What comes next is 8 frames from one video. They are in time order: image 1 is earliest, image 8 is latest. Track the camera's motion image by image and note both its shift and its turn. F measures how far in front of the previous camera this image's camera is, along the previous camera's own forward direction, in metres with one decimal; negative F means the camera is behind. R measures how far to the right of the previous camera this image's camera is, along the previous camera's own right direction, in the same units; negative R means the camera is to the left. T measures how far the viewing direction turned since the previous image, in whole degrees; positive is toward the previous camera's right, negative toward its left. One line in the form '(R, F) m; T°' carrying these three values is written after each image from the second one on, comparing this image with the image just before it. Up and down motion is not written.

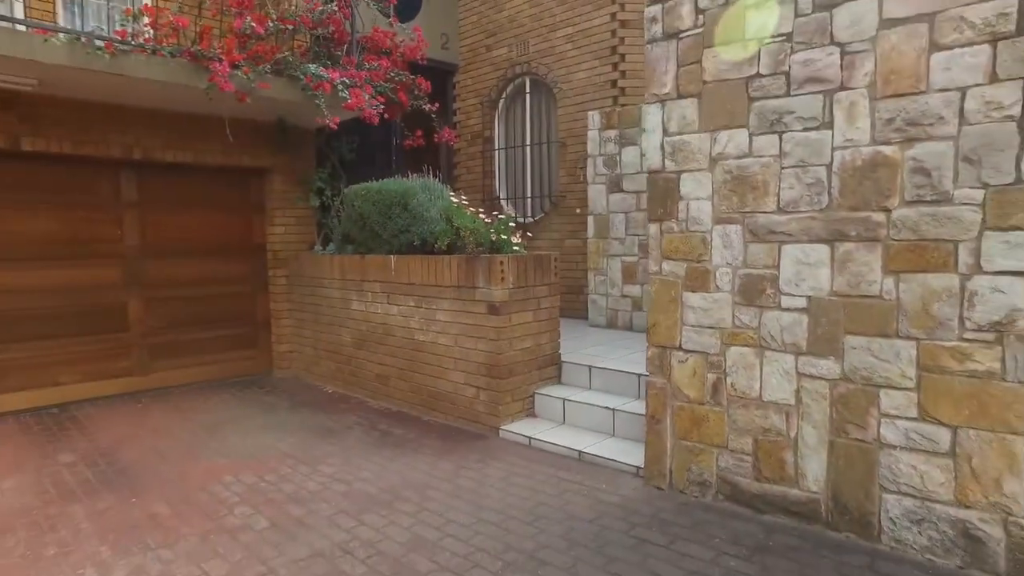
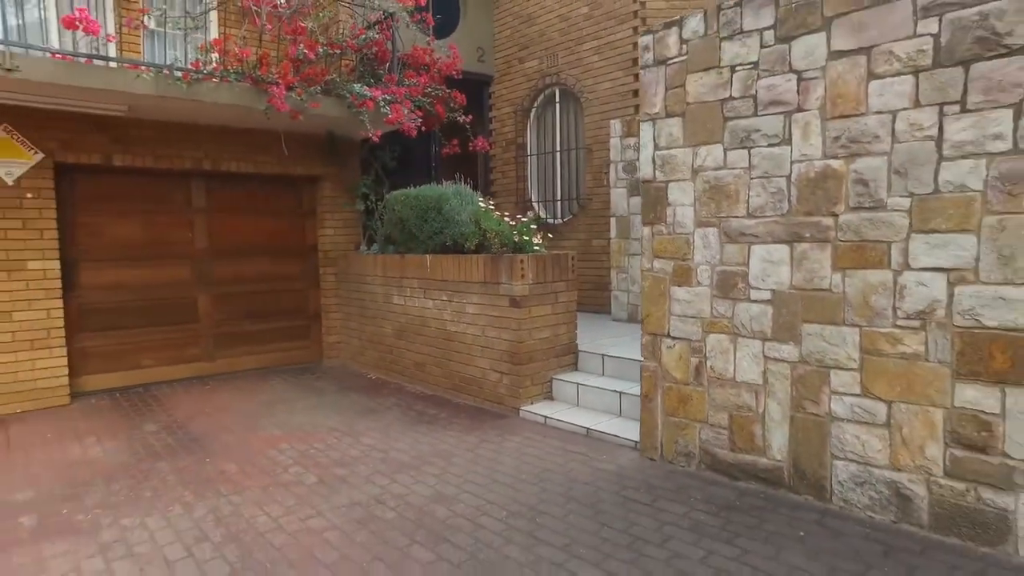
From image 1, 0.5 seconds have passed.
(+0.3, -0.6) m; -4°
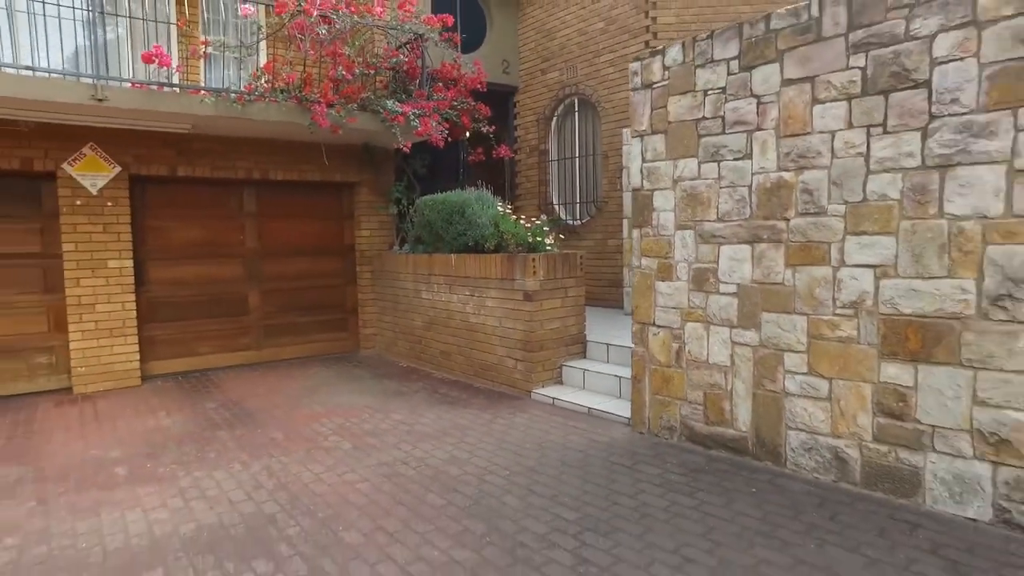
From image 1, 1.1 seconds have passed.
(+0.2, -0.7) m; -3°
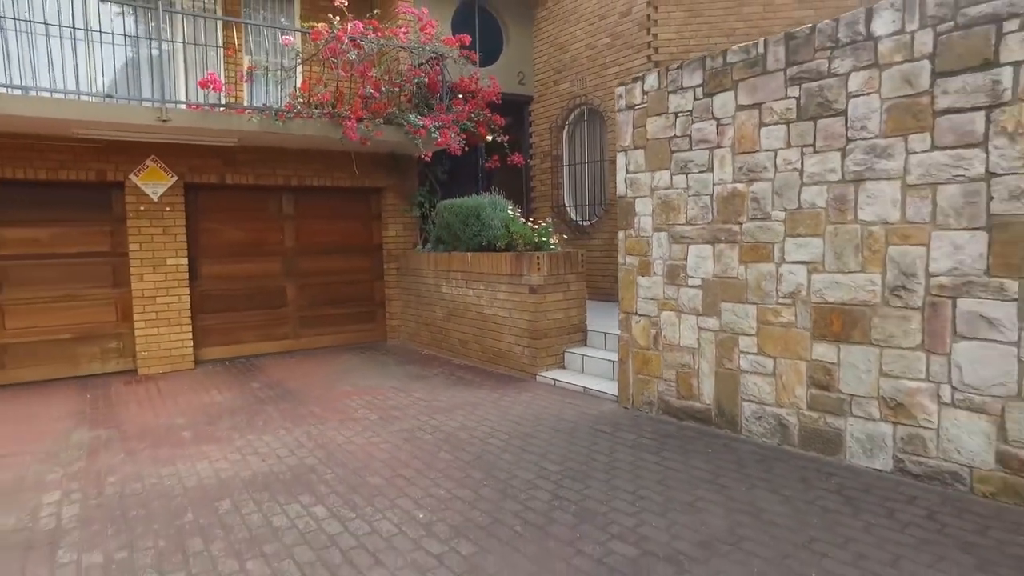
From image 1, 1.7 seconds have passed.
(+0.2, -0.8) m; -2°
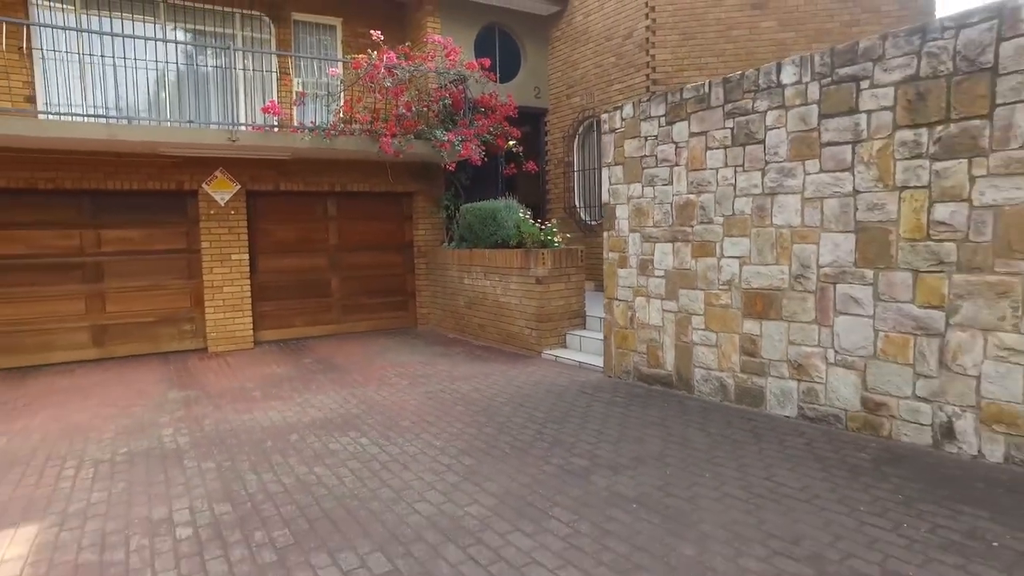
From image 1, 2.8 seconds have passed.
(+0.3, -1.3) m; -3°
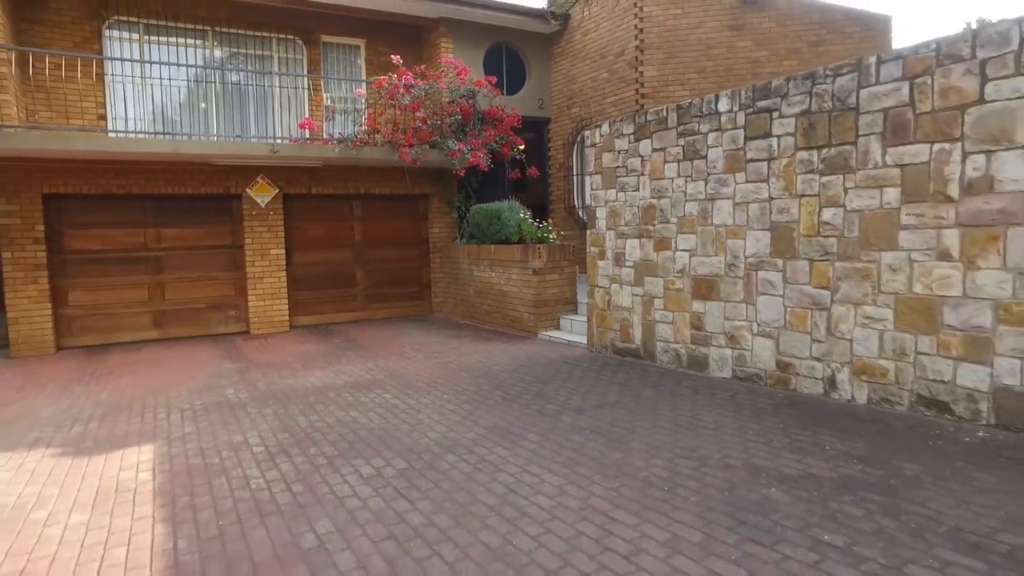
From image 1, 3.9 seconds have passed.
(+0.2, -1.3) m; -2°
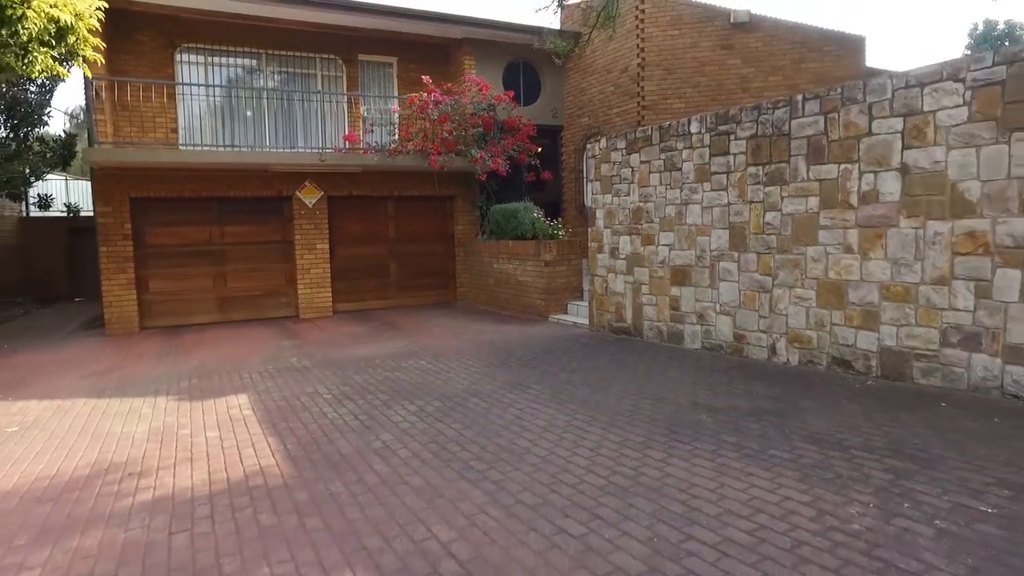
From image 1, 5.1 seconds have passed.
(+0.1, -1.5) m; -2°
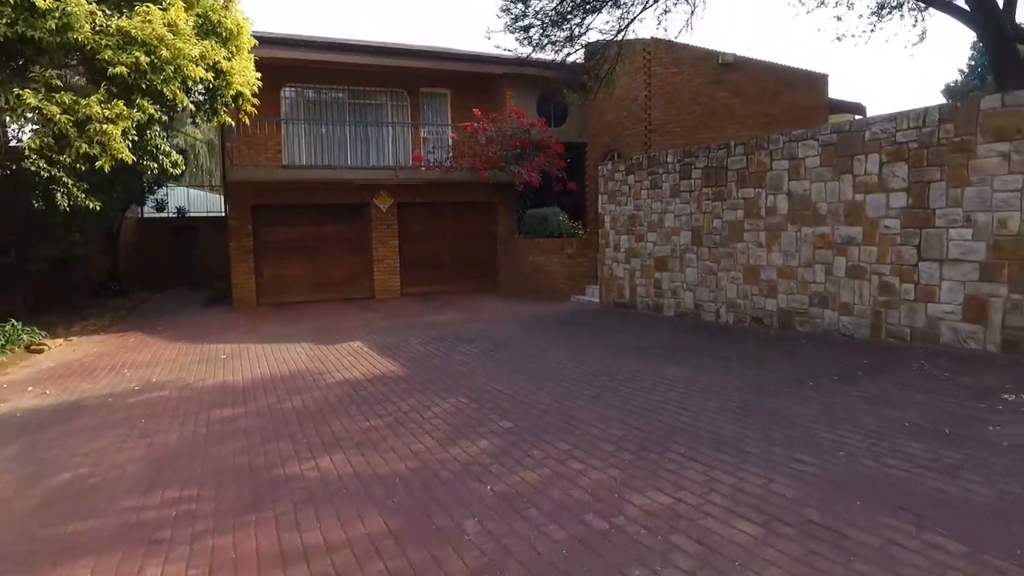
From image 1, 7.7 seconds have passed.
(+0.1, -3.1) m; -3°
